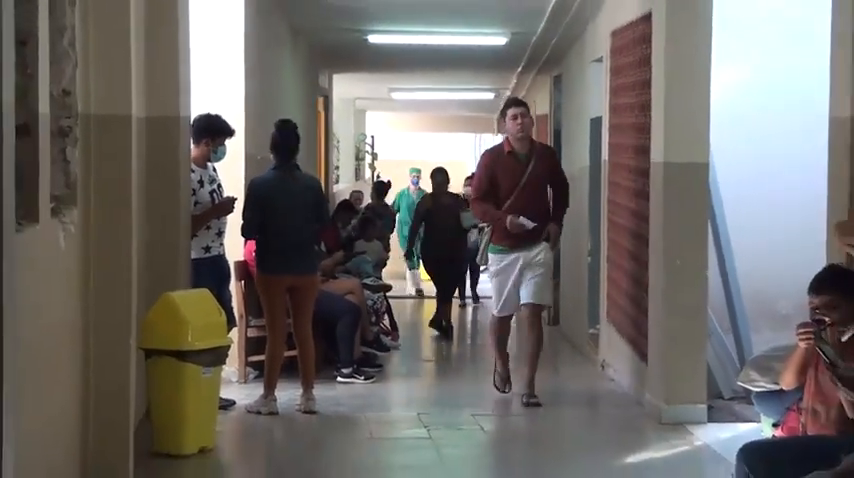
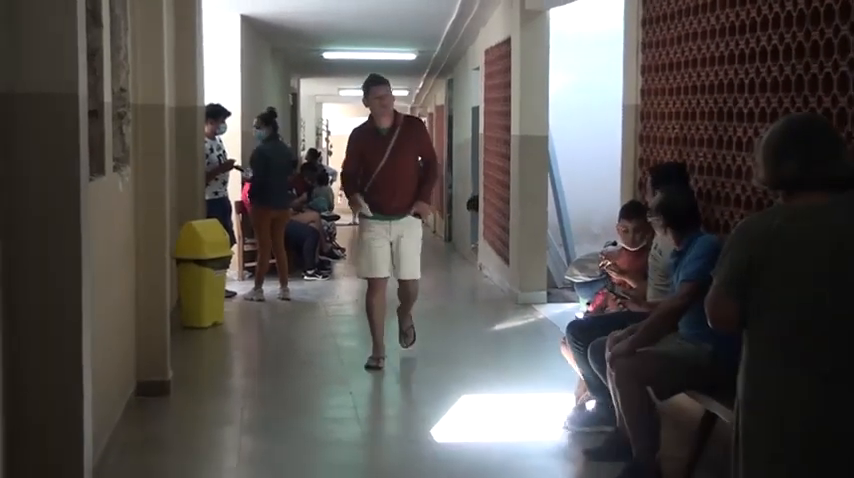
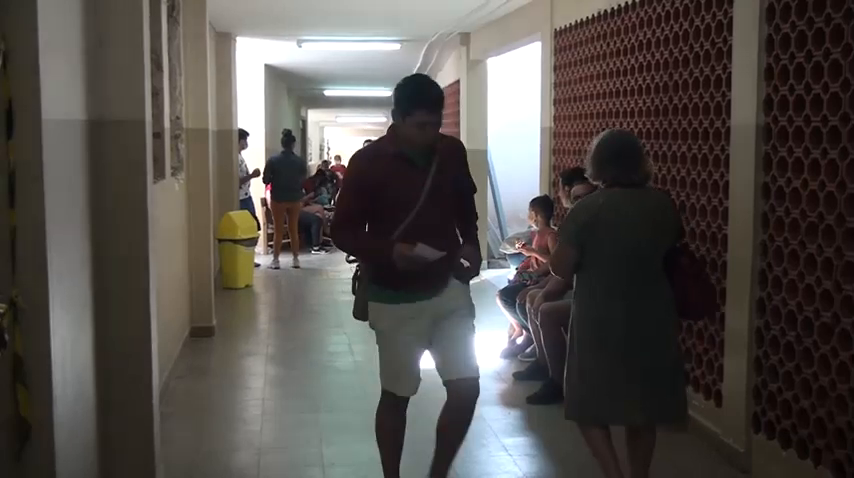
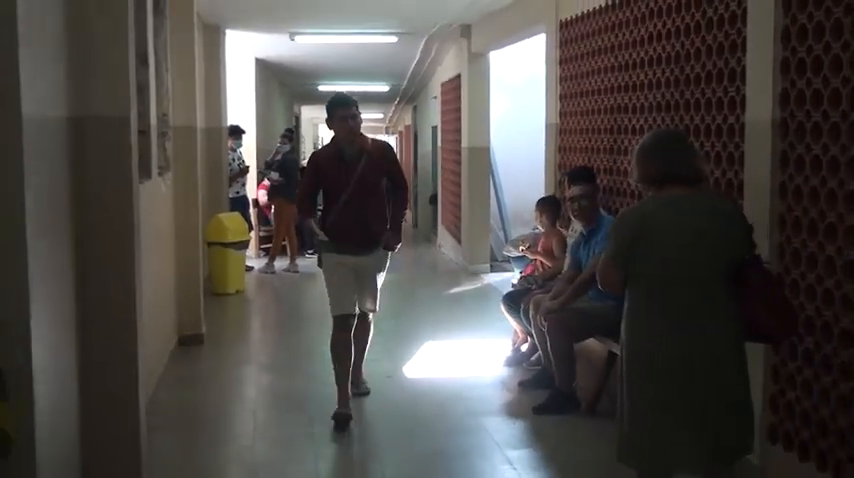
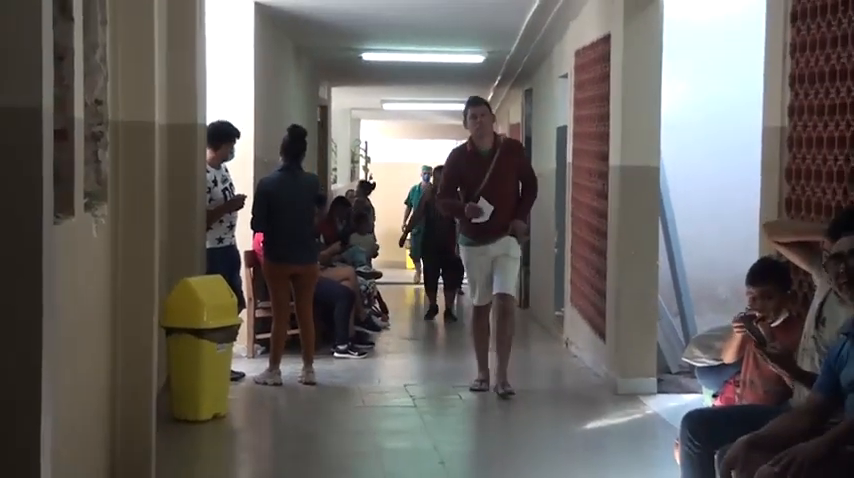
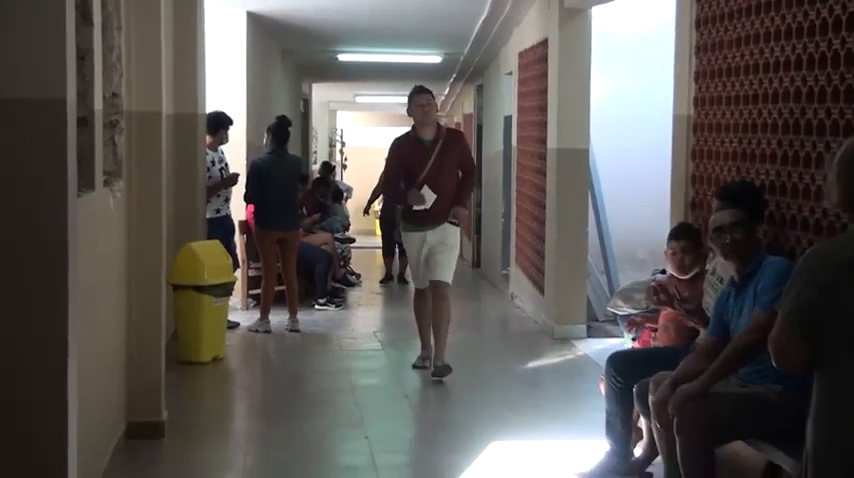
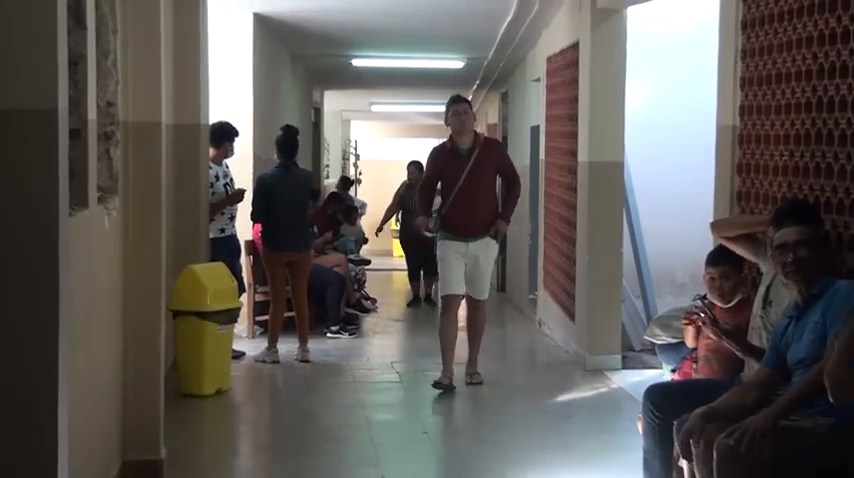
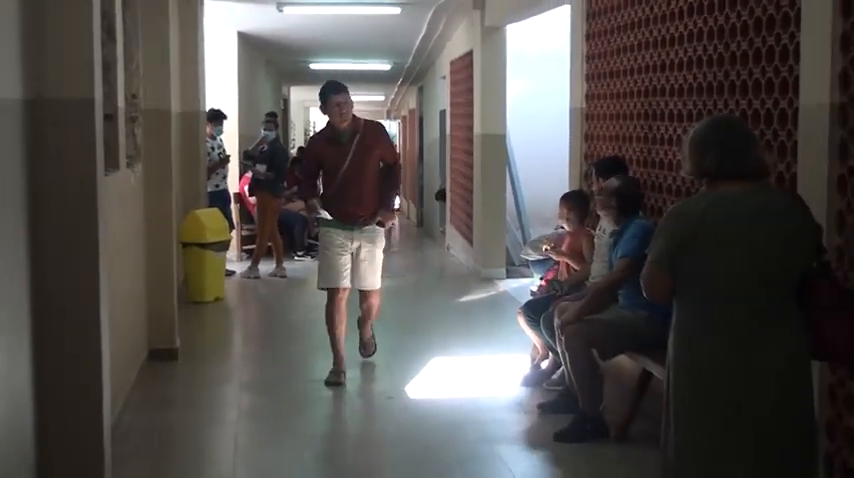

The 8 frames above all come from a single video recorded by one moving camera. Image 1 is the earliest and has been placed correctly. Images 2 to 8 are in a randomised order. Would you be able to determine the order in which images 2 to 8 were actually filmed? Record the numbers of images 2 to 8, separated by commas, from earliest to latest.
5, 7, 6, 2, 8, 4, 3
